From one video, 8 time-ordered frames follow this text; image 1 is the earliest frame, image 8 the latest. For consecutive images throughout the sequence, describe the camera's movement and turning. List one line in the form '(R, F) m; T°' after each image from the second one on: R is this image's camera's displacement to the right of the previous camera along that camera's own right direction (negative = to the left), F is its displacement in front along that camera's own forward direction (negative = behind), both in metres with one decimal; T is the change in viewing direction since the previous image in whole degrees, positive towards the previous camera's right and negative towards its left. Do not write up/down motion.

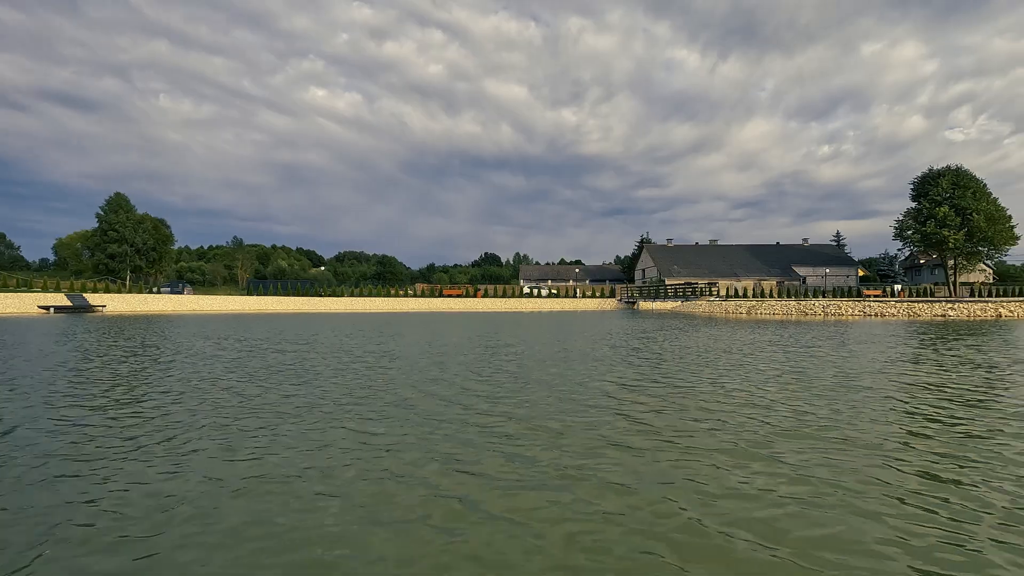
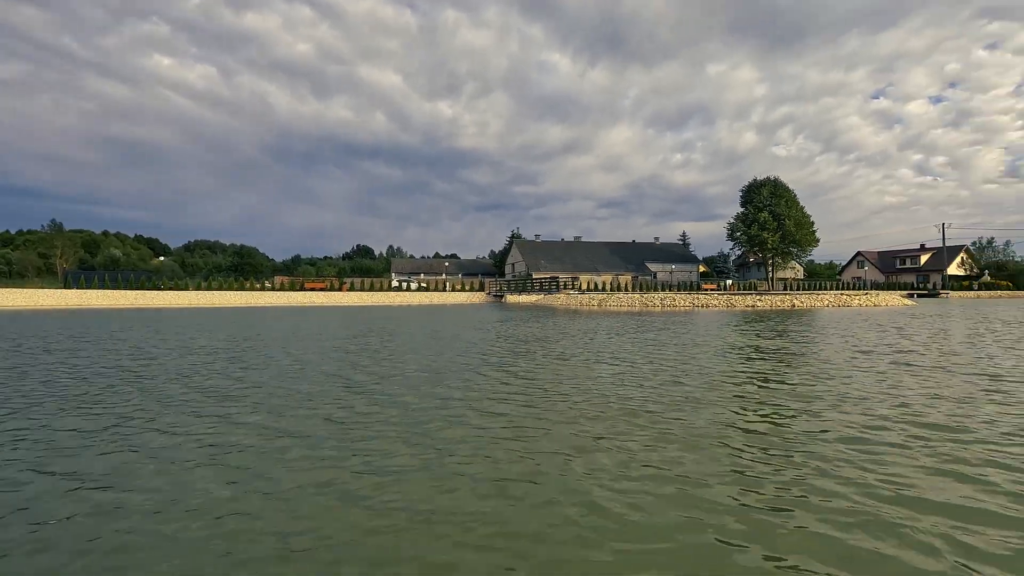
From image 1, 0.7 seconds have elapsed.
(+1.3, -0.4) m; +13°
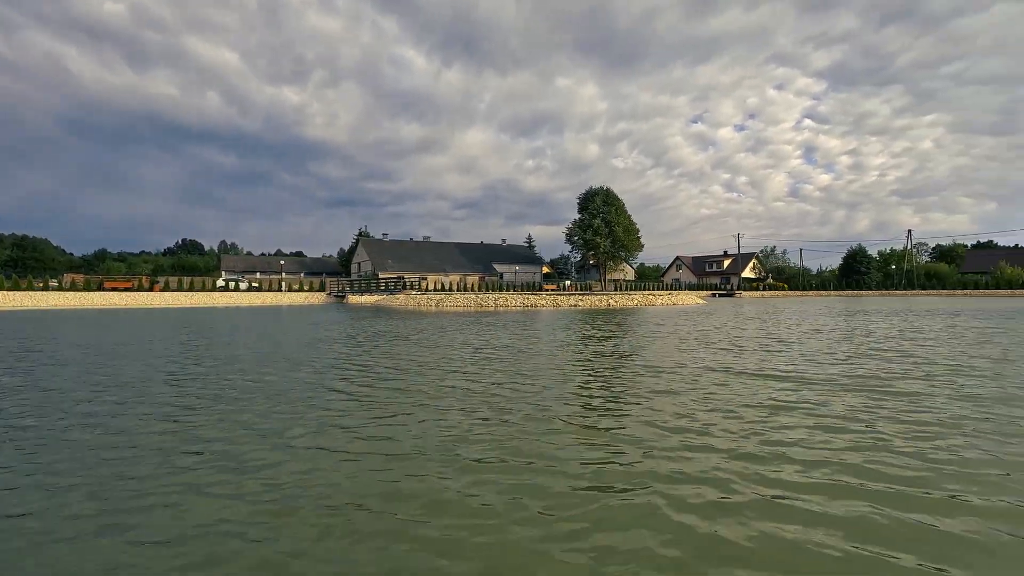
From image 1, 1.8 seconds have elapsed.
(+1.7, -0.1) m; +16°
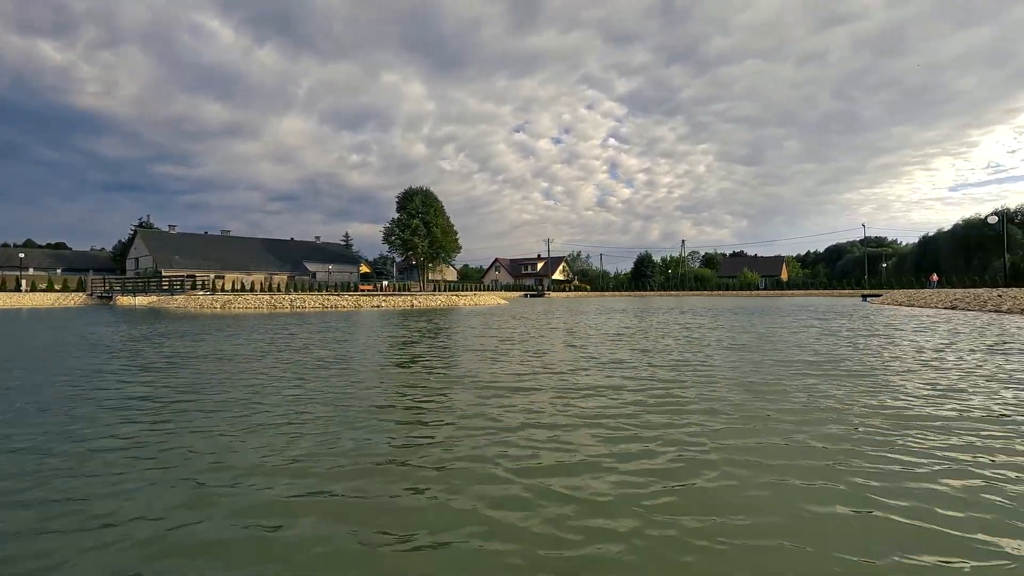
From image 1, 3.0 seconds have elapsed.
(+1.9, +0.1) m; +19°
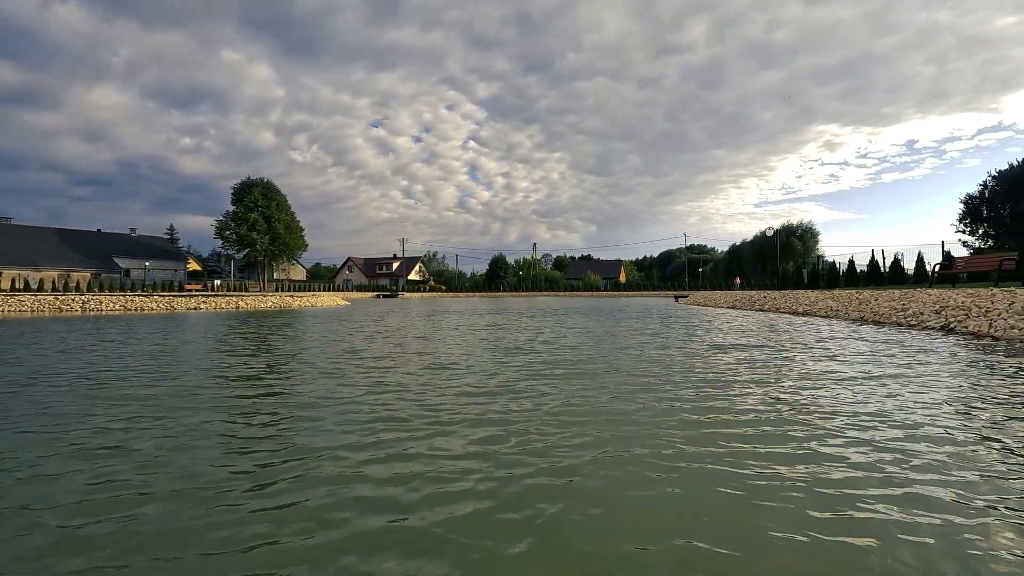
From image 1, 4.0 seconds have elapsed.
(+1.3, 0.0) m; +15°
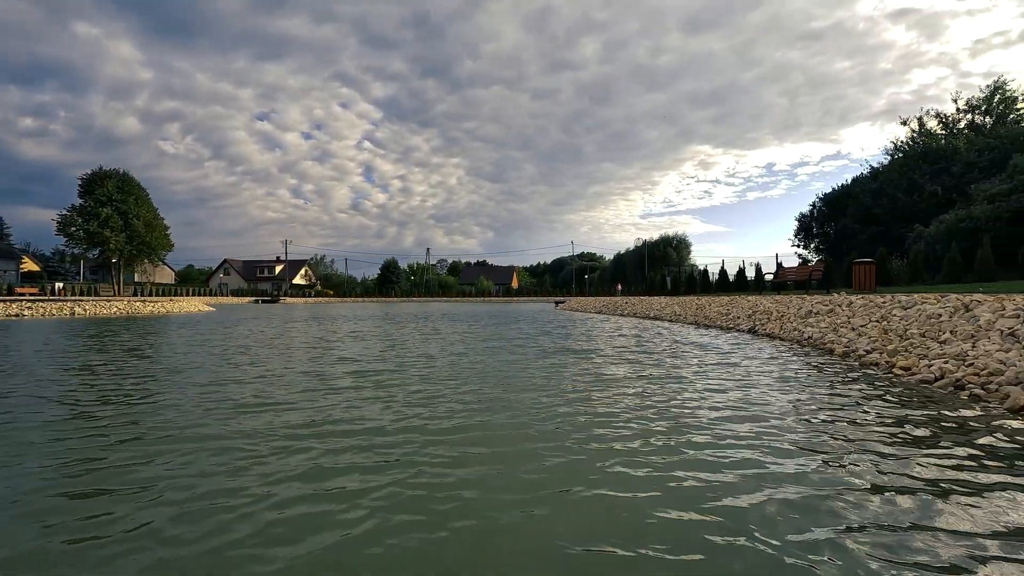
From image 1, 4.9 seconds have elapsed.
(+1.1, -0.1) m; +11°
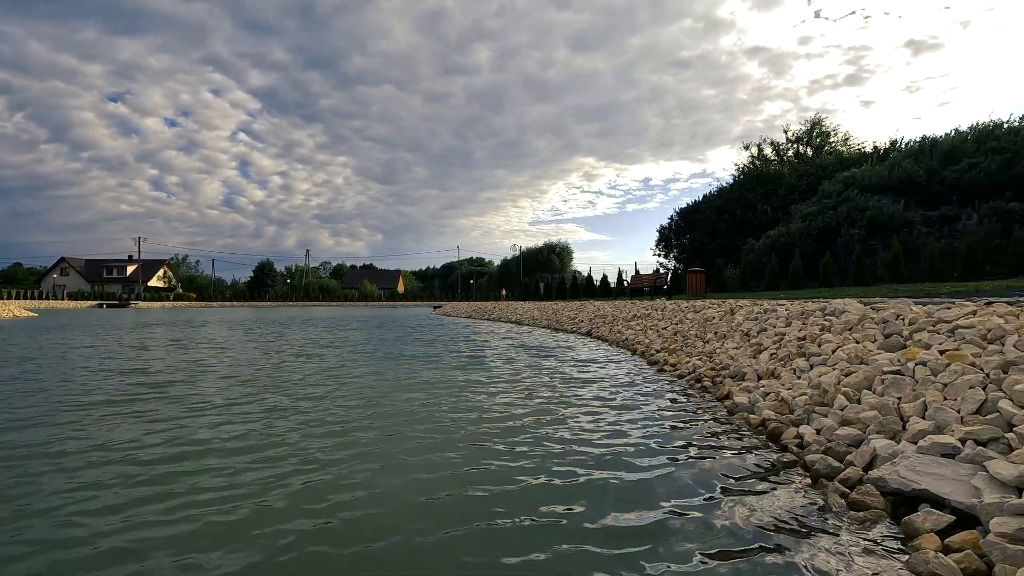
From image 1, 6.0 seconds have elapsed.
(+1.0, -0.3) m; +12°
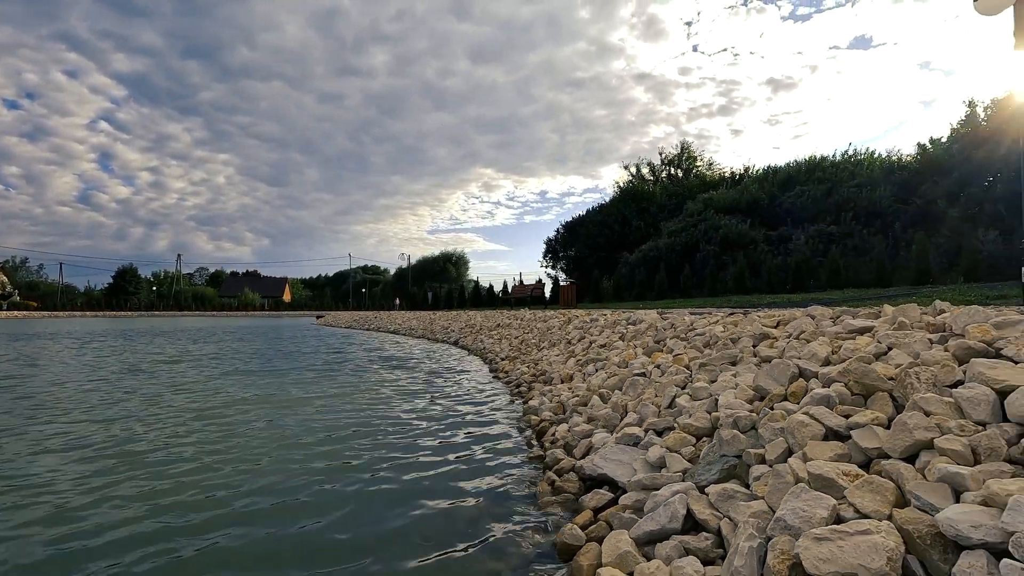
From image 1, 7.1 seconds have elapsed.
(+0.7, -0.3) m; +11°
